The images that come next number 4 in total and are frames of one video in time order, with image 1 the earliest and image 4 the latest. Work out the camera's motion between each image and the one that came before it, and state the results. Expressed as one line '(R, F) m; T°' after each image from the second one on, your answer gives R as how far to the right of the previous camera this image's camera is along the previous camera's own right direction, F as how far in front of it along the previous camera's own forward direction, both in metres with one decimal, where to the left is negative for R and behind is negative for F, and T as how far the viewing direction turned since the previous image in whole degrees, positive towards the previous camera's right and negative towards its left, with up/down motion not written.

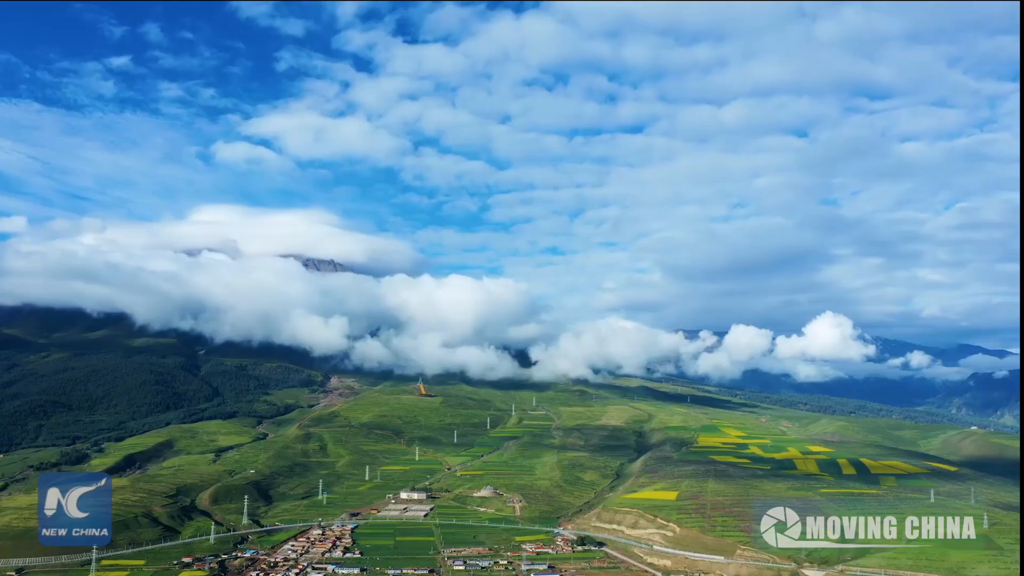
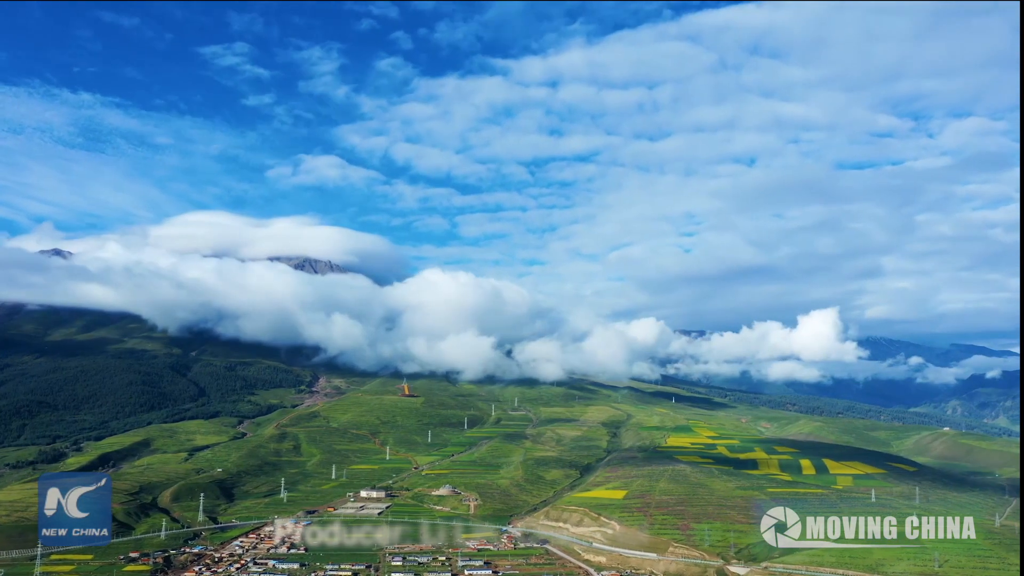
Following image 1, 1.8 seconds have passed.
(+12.8, -3.1) m; -1°
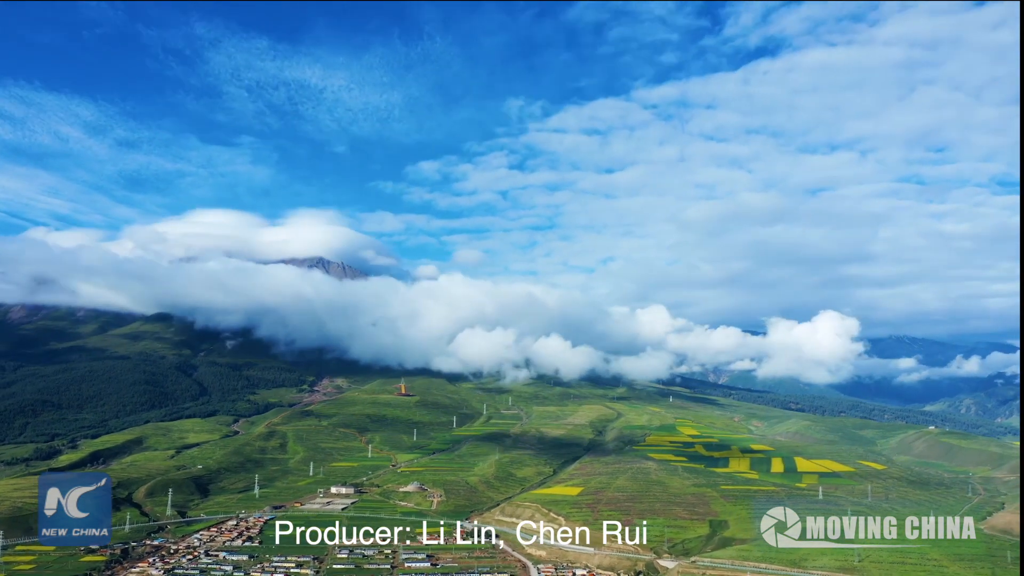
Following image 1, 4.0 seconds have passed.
(+15.6, -3.7) m; -2°
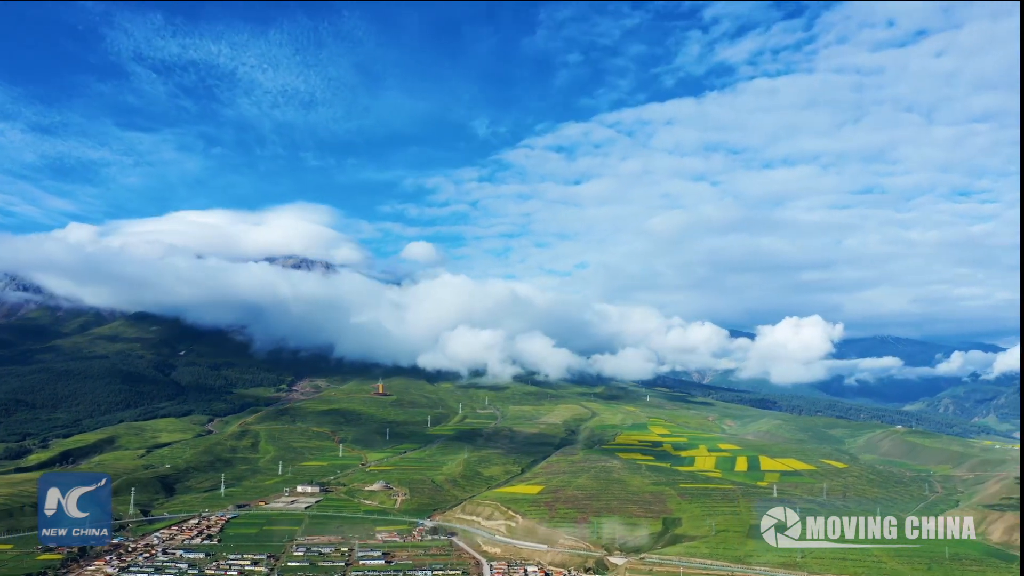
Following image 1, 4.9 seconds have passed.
(+6.7, -1.9) m; +1°
